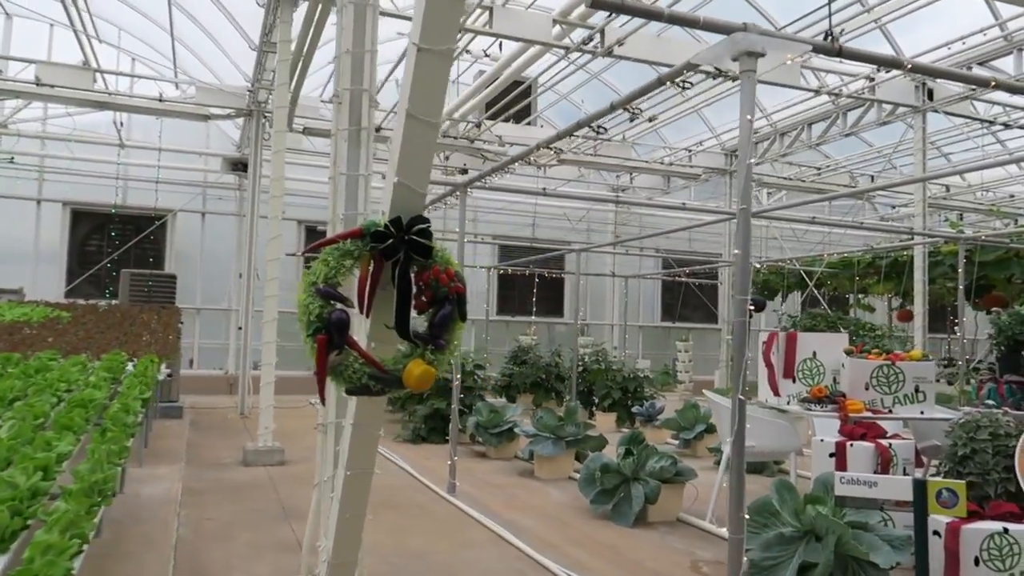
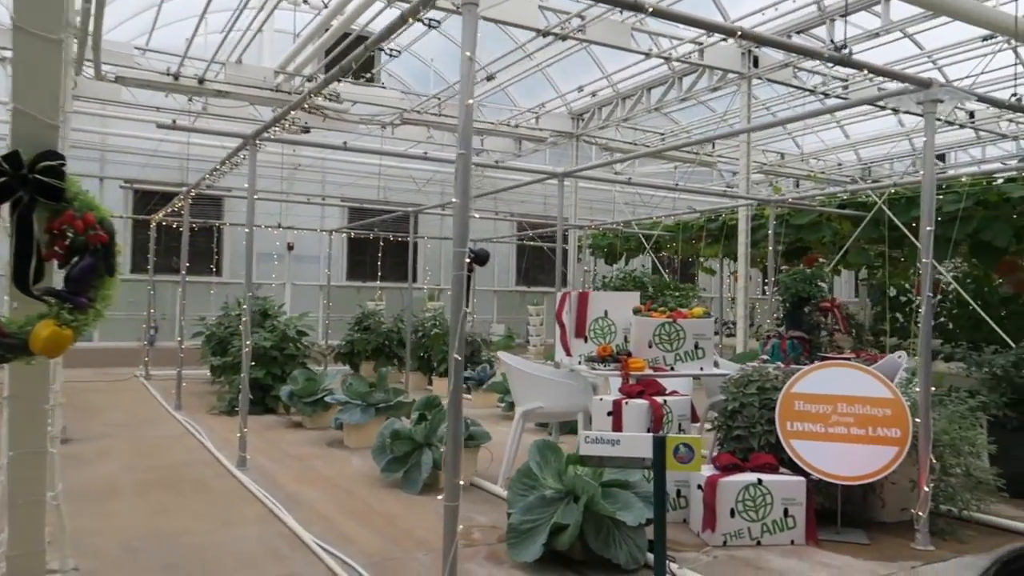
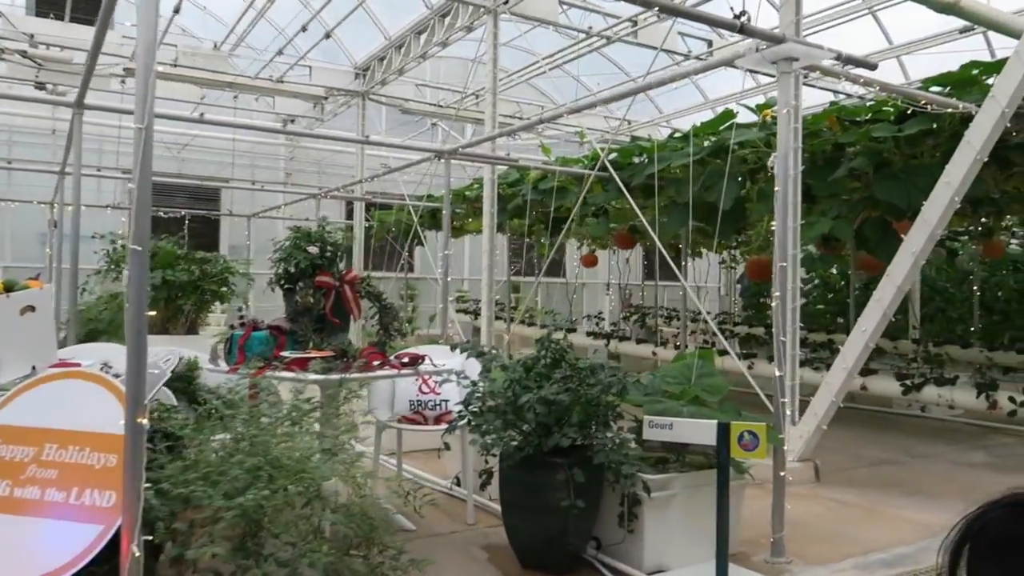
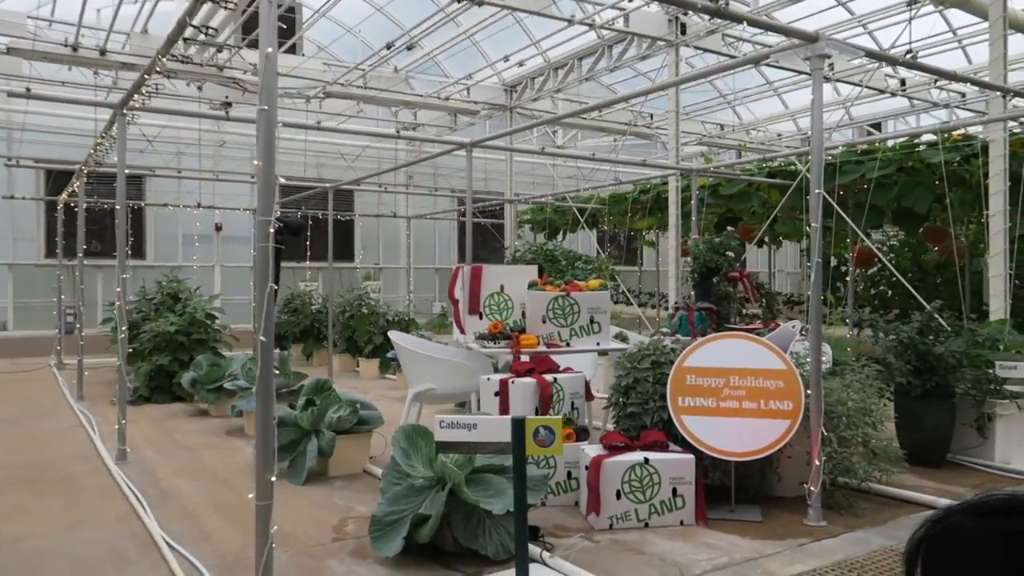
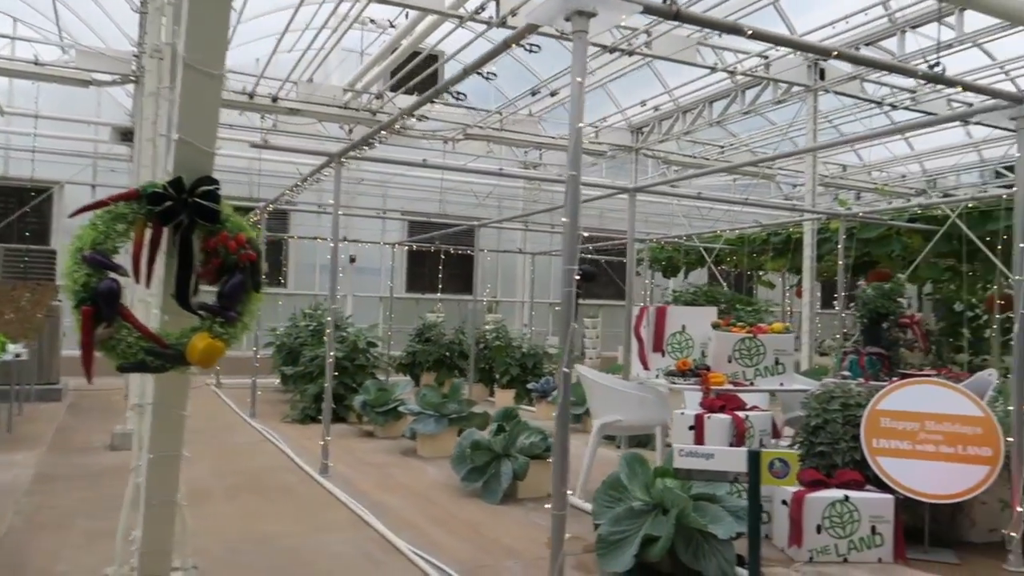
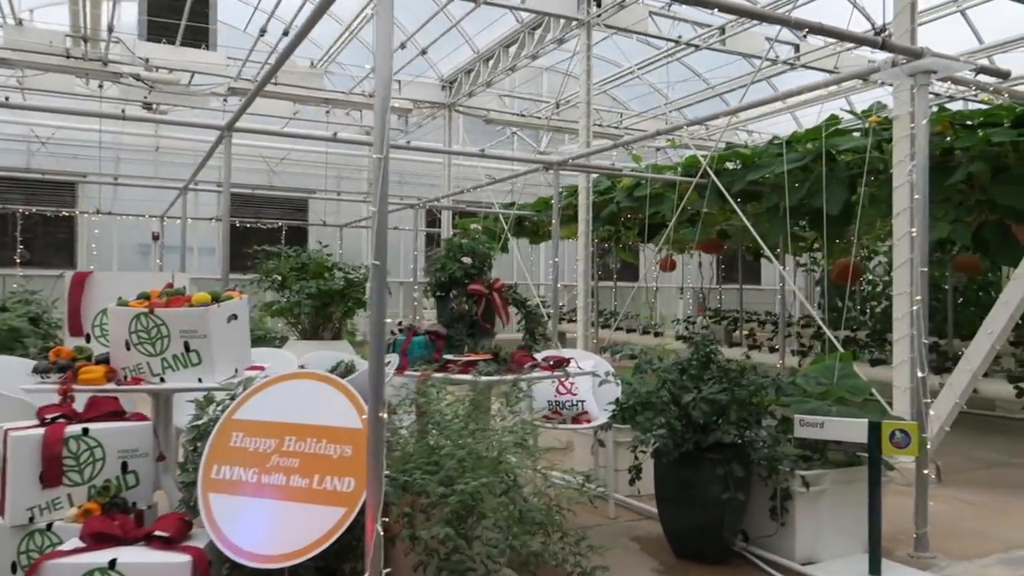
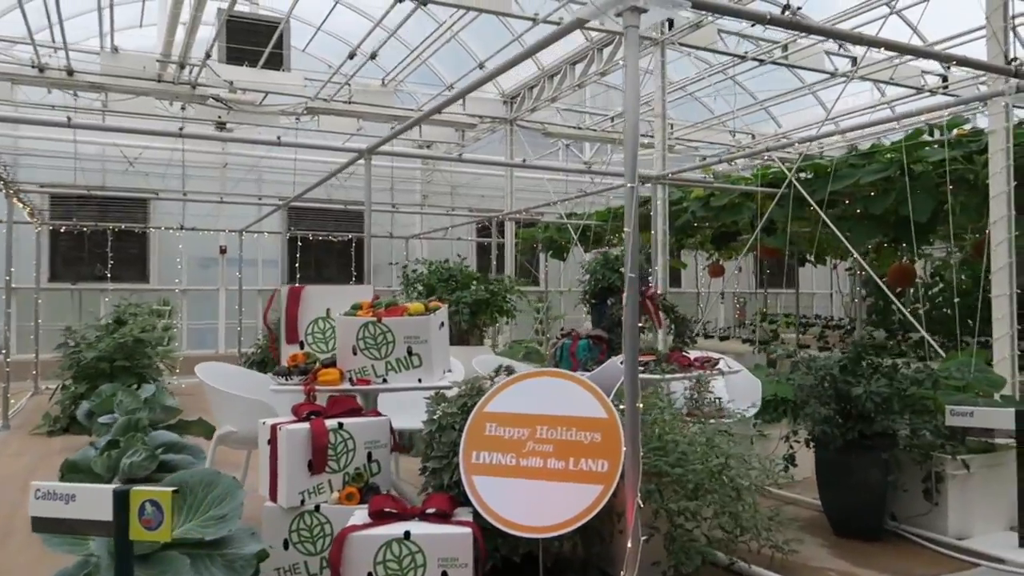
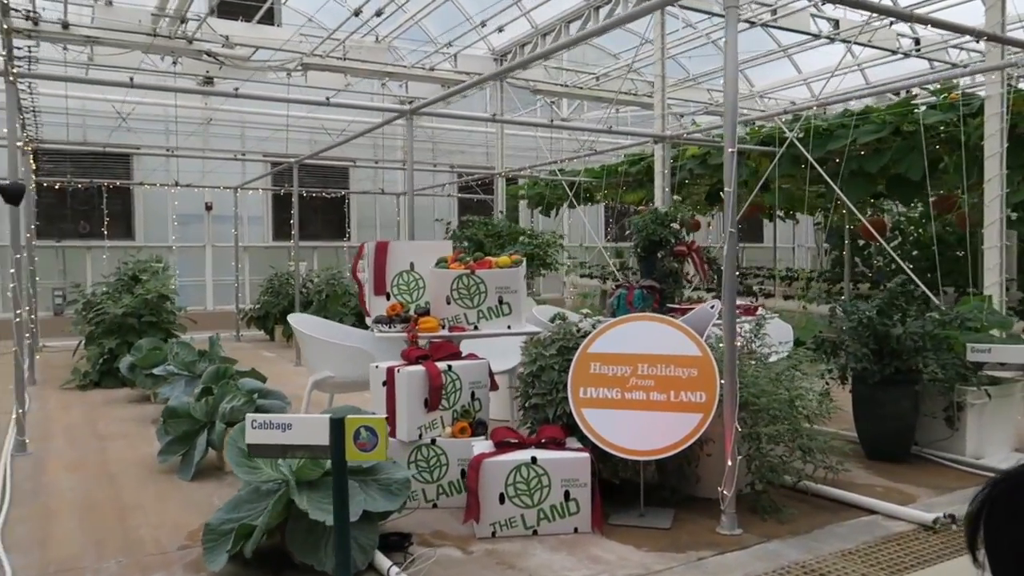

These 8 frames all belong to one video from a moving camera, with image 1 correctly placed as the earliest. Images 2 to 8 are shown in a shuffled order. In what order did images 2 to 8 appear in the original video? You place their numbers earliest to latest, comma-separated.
5, 2, 4, 8, 7, 6, 3
